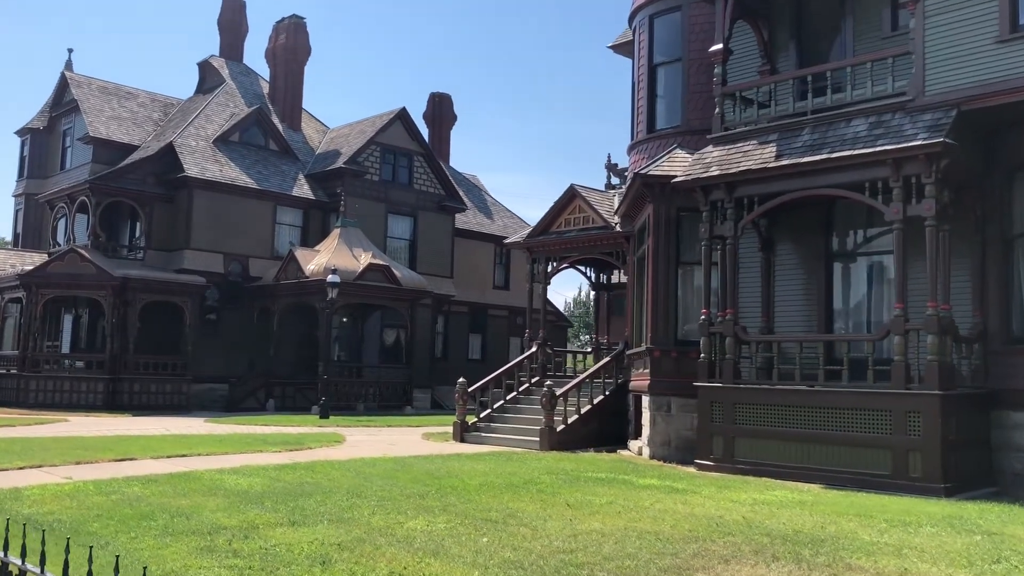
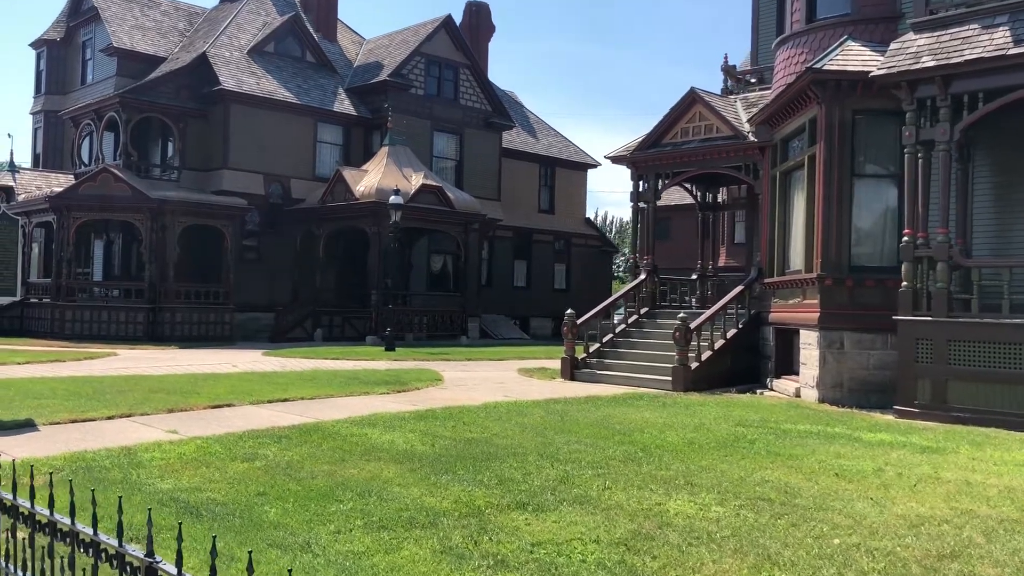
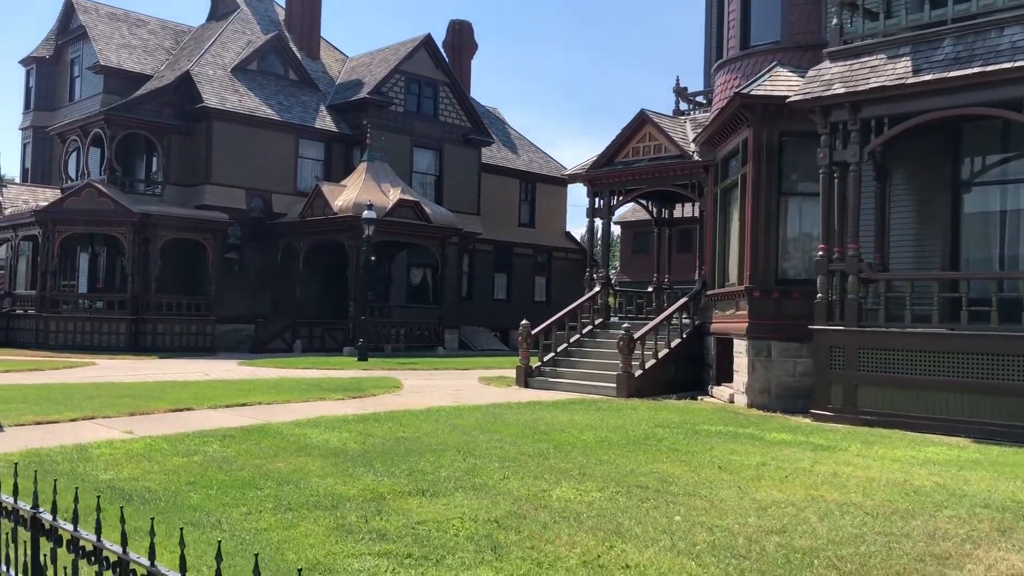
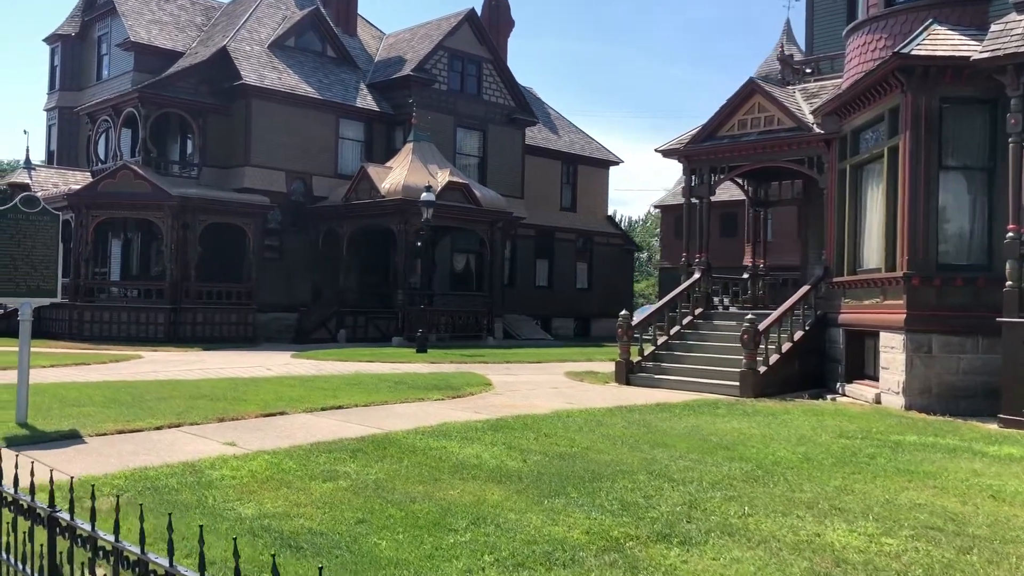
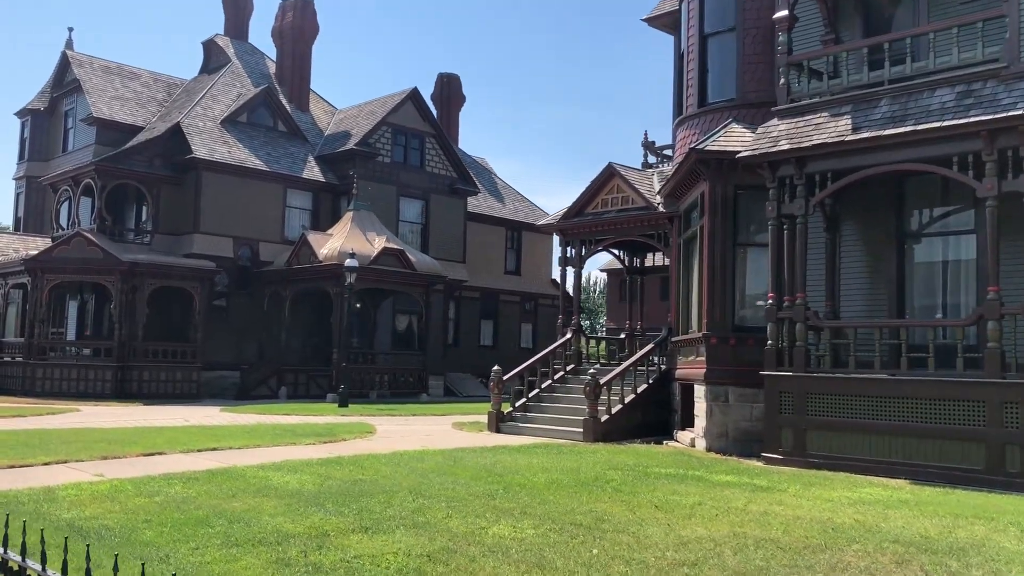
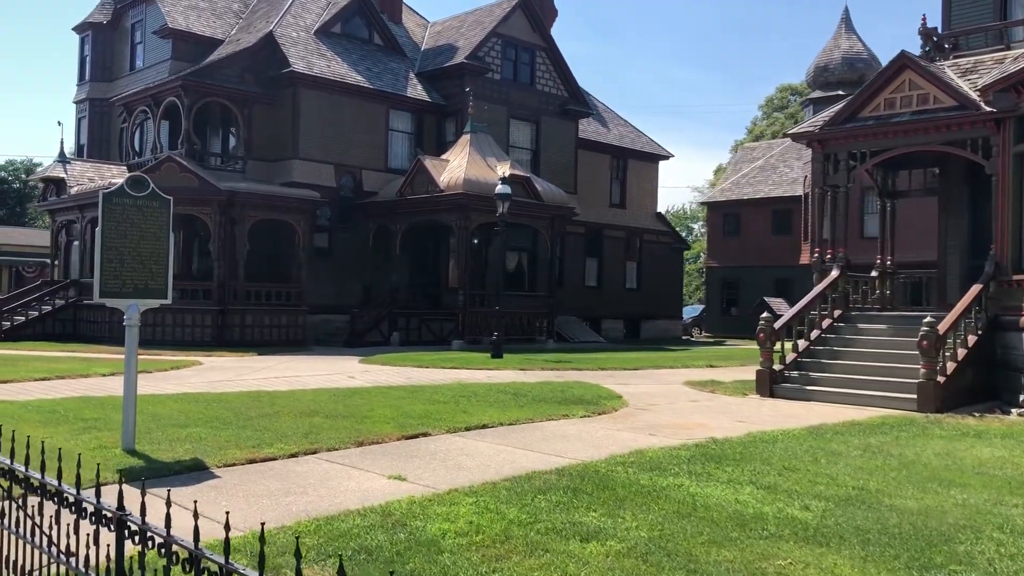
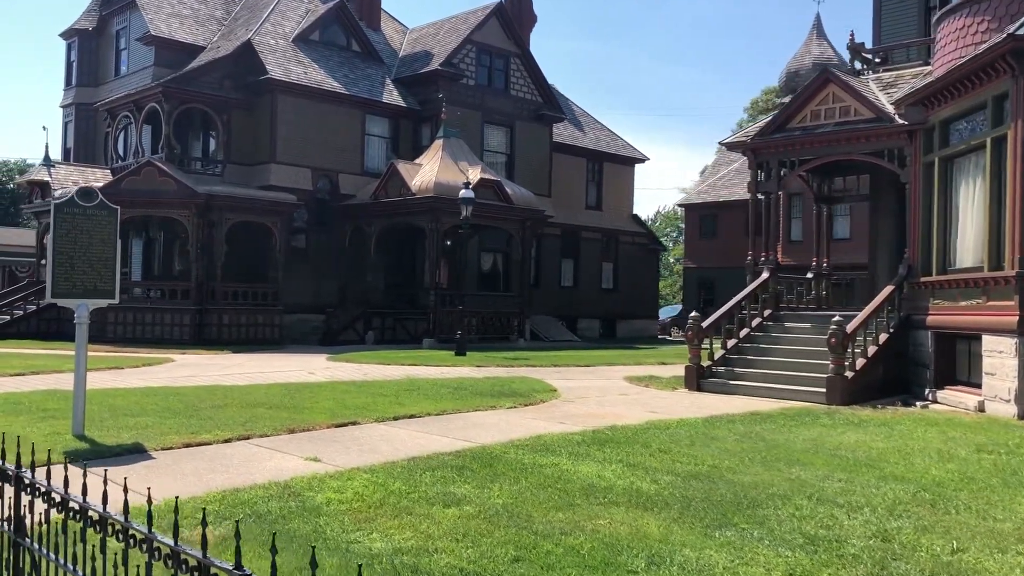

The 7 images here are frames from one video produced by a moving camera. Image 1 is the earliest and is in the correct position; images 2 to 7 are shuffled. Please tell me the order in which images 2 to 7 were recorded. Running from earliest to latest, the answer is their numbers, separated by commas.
5, 3, 2, 4, 7, 6
